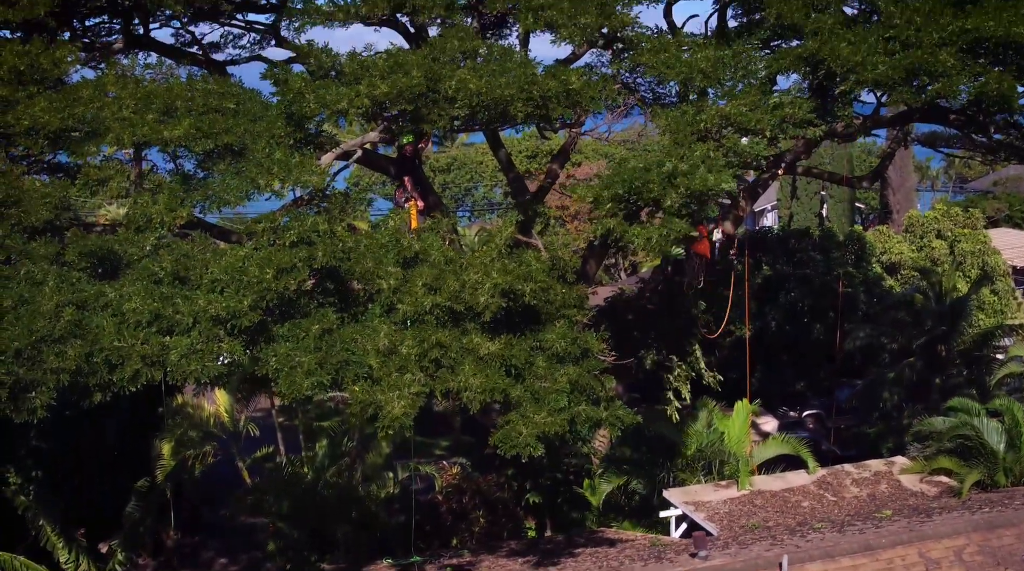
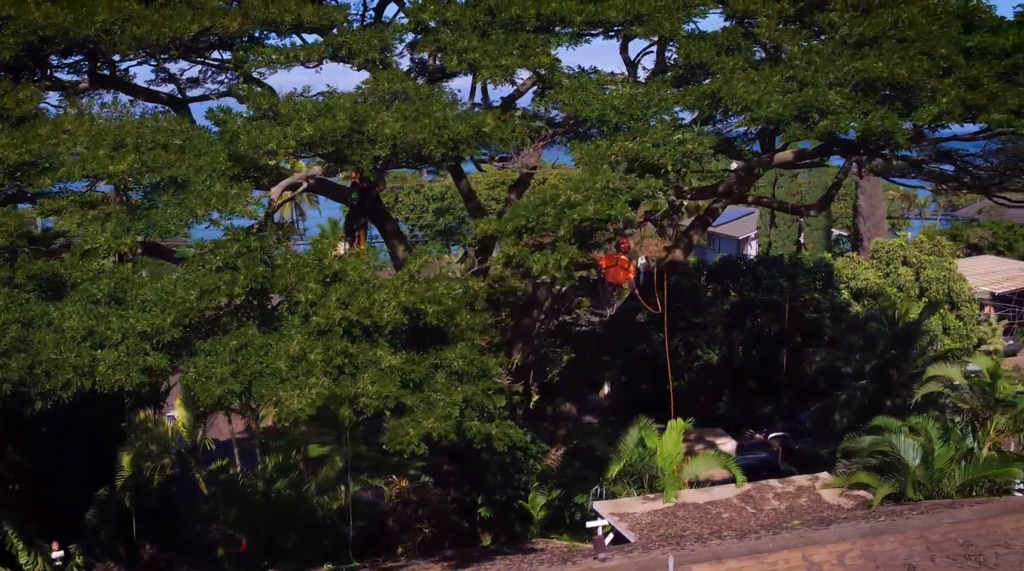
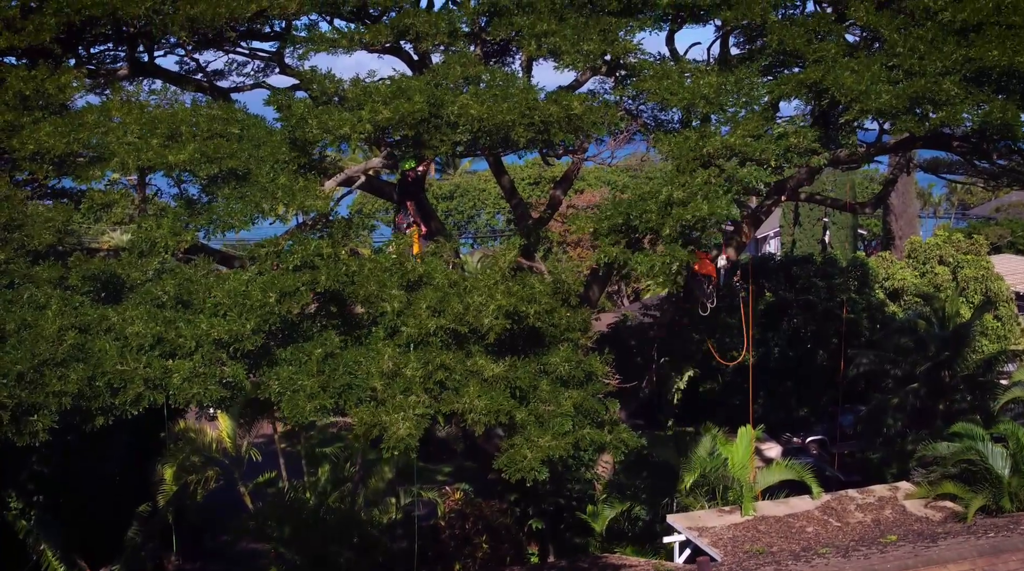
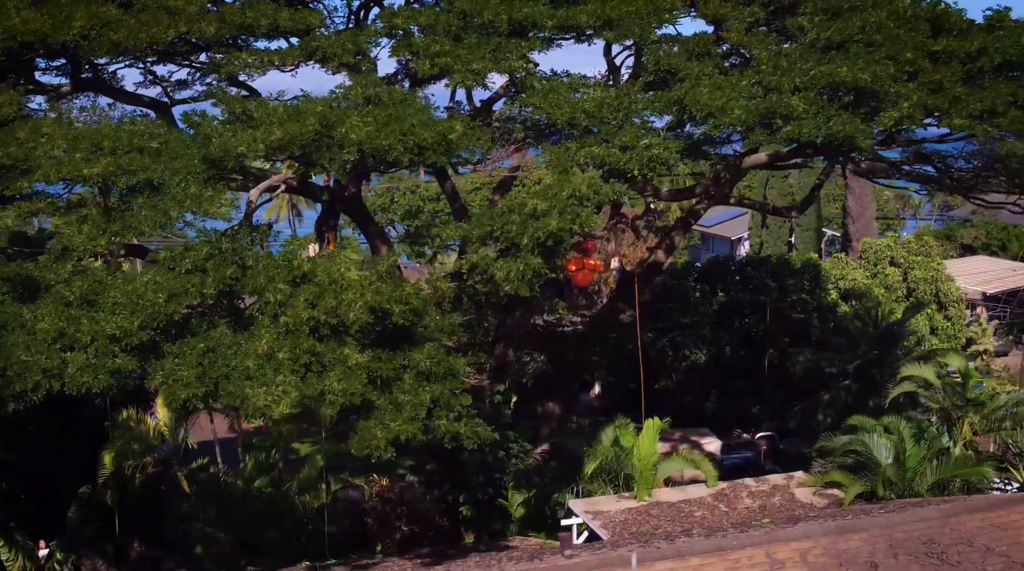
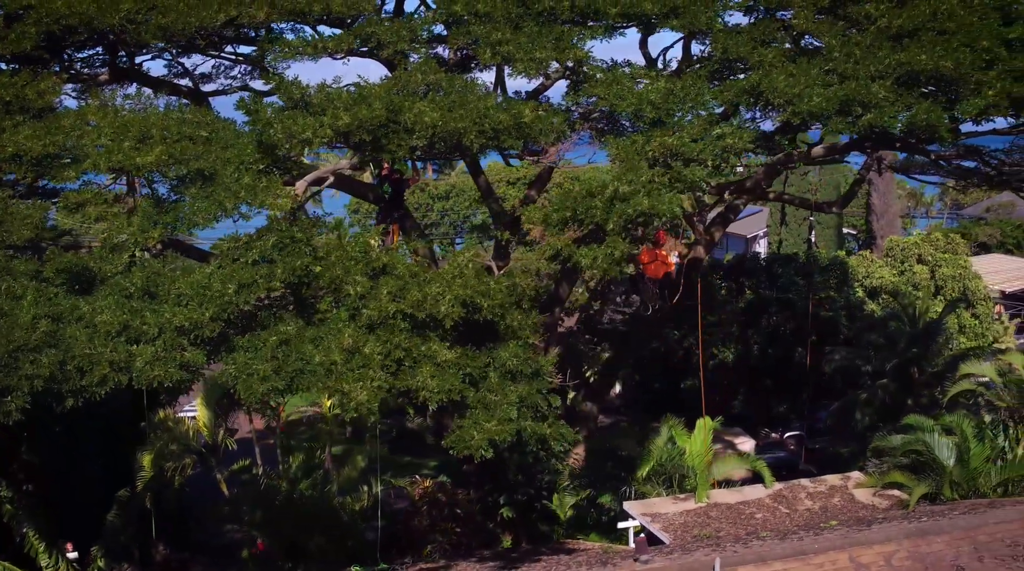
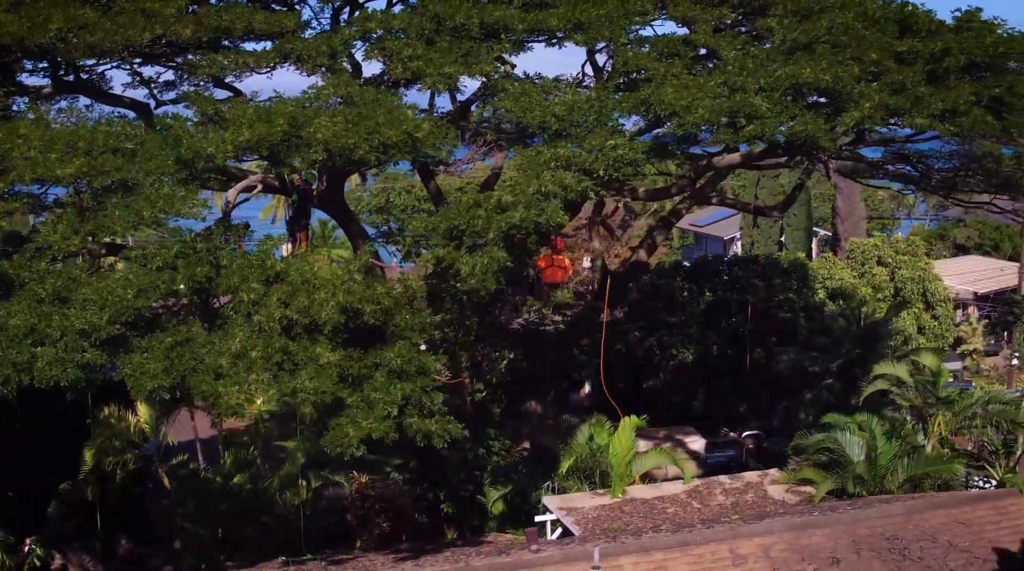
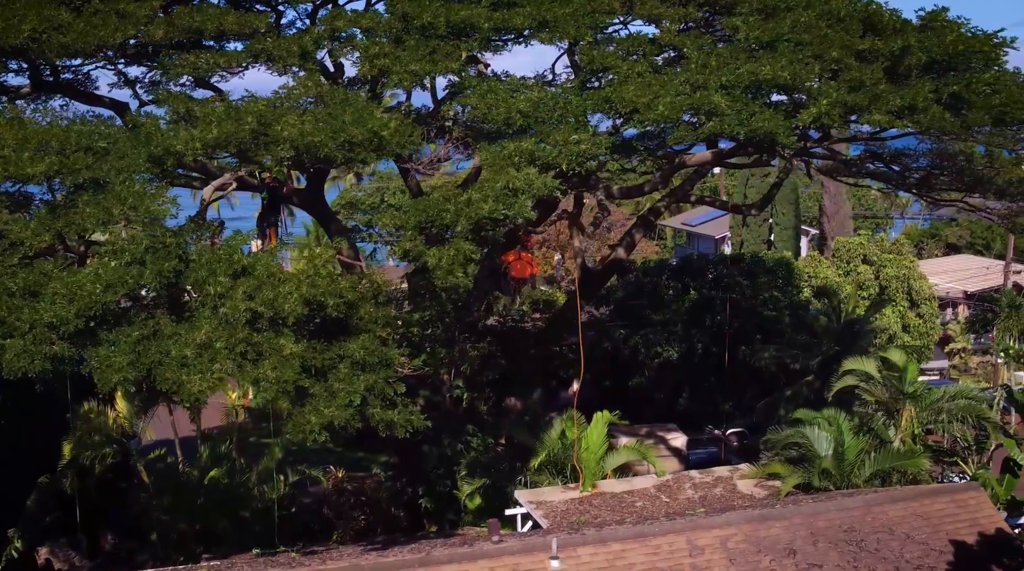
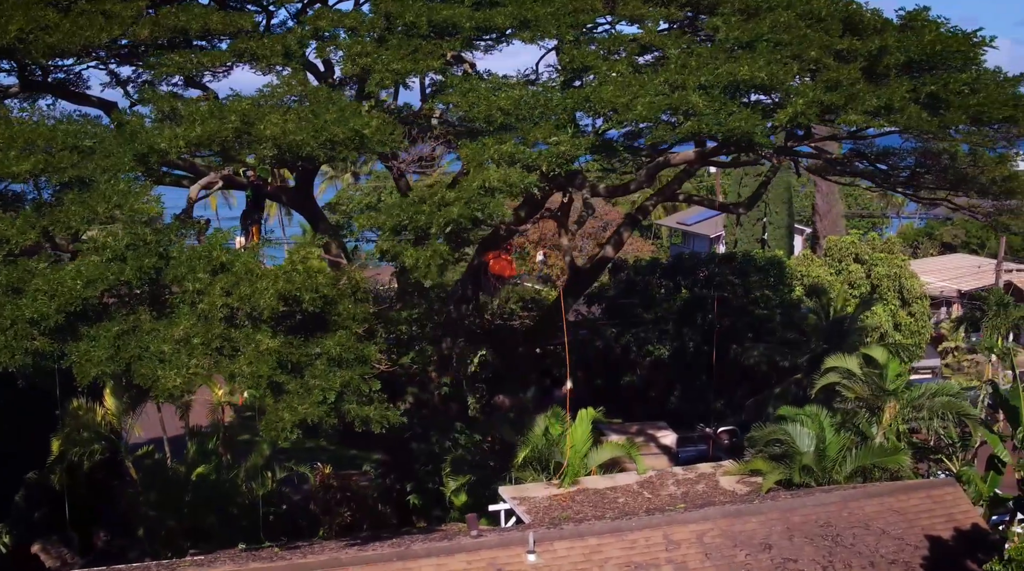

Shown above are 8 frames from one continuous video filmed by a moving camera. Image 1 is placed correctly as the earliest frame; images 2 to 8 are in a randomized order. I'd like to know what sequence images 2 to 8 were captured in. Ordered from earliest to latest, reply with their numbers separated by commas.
3, 5, 2, 4, 6, 7, 8
